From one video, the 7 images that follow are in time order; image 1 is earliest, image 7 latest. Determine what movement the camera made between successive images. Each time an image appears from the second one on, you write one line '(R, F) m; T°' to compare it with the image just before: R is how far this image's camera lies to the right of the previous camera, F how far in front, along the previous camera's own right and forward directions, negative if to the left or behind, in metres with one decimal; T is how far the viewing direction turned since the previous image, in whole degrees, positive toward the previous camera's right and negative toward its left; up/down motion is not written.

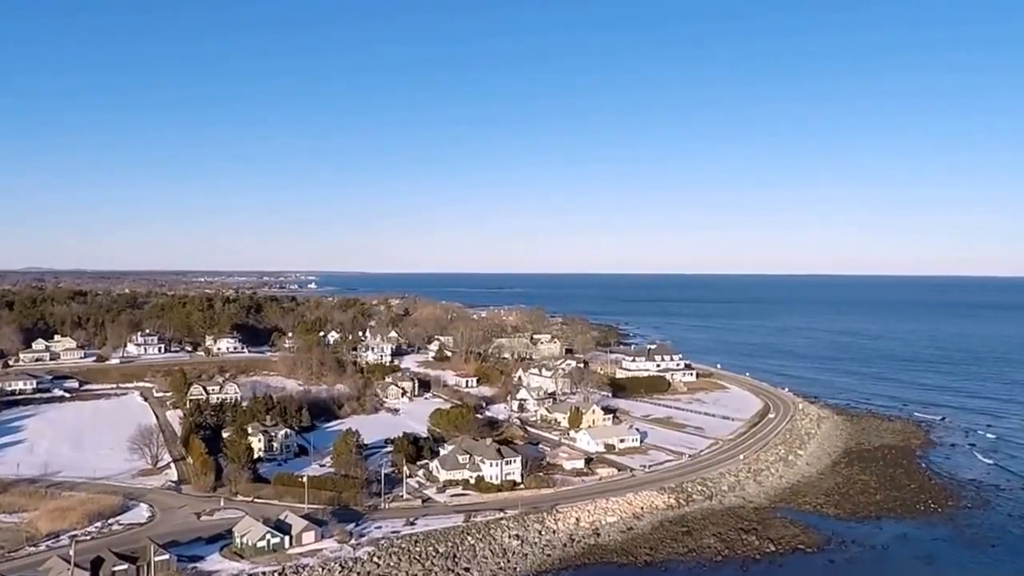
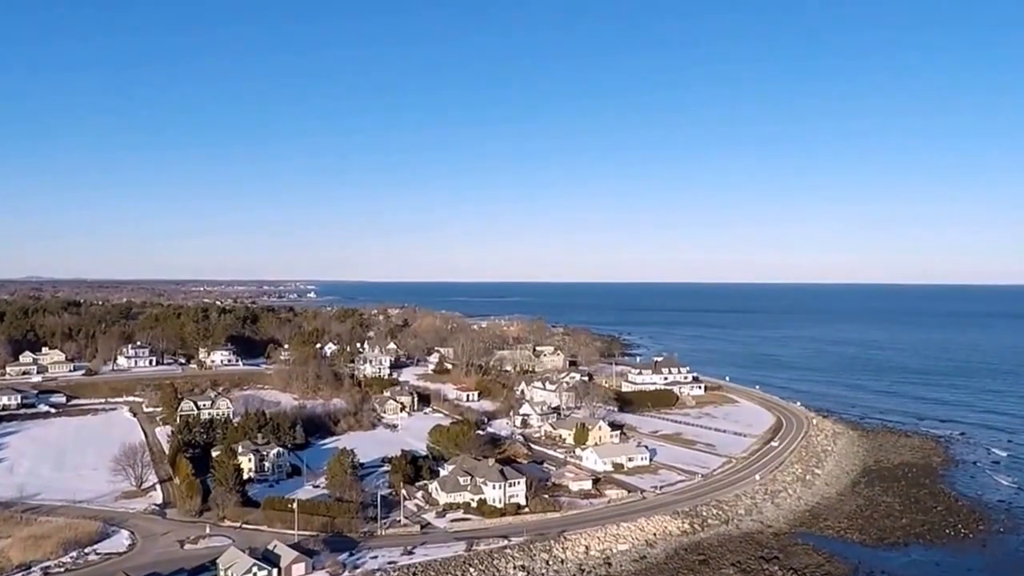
(-0.1, +1.2) m; 0°
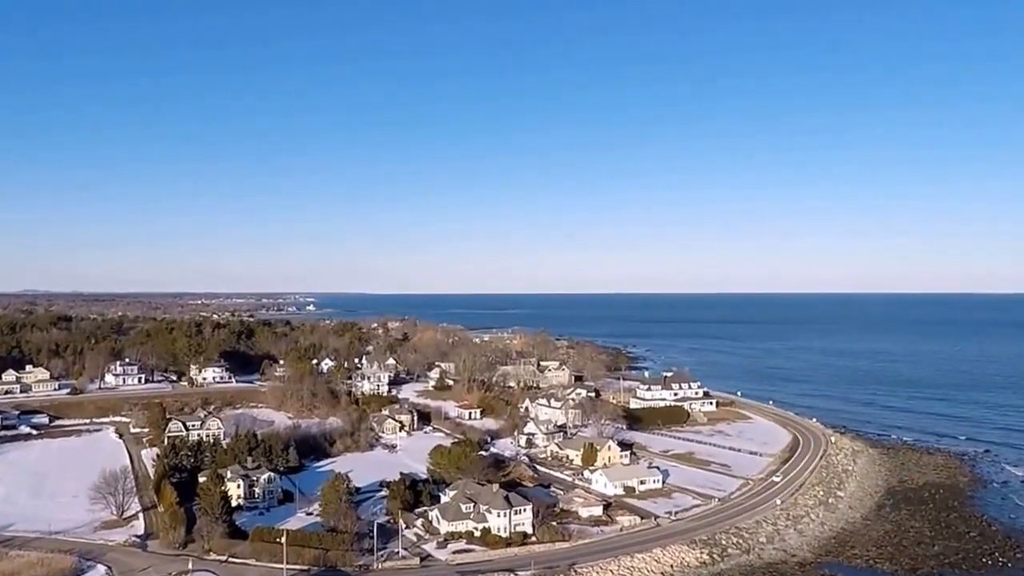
(-0.1, +1.4) m; 0°
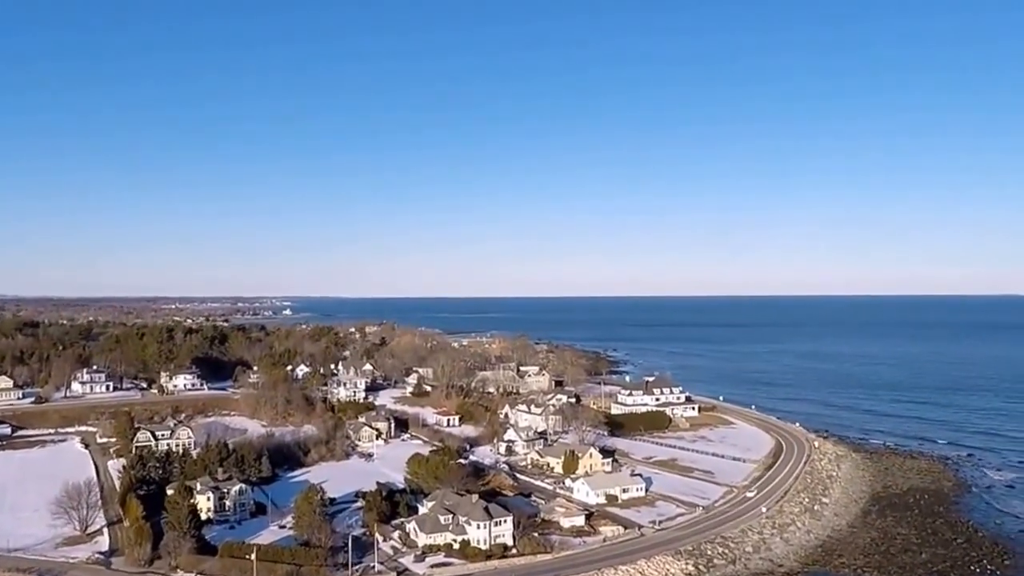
(0.0, +0.6) m; +2°
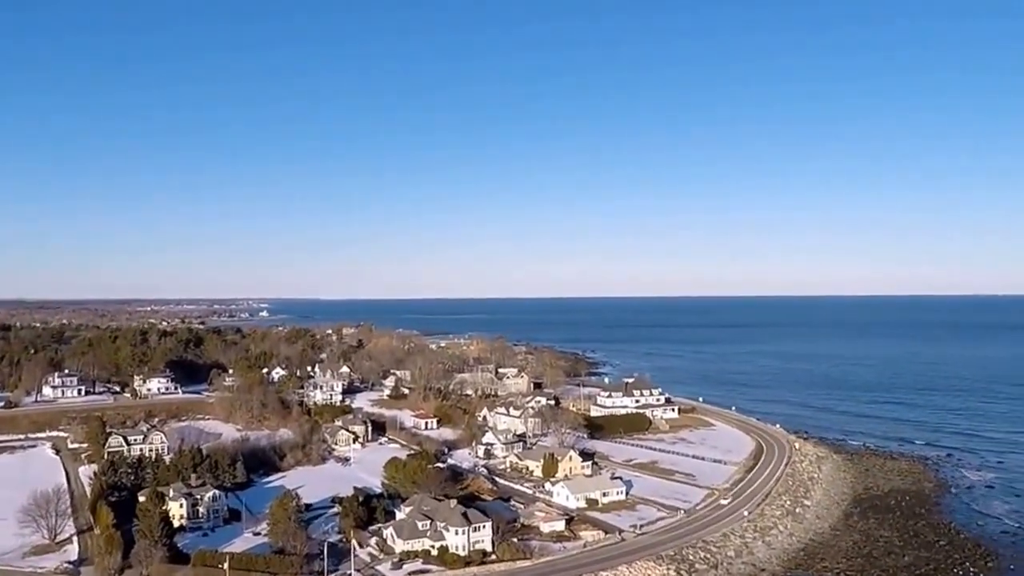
(0.0, +0.3) m; +1°
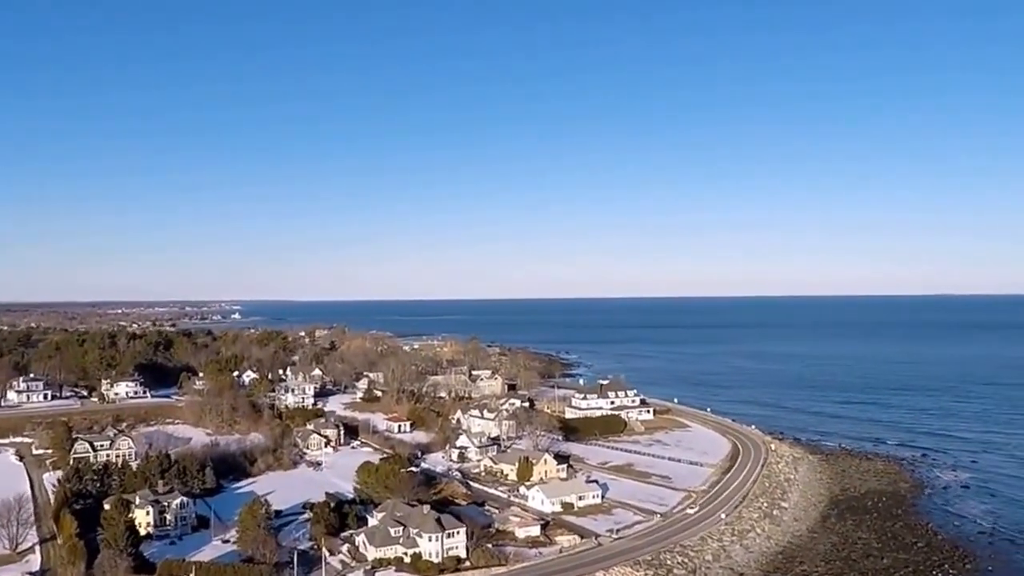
(+0.1, +0.4) m; +2°
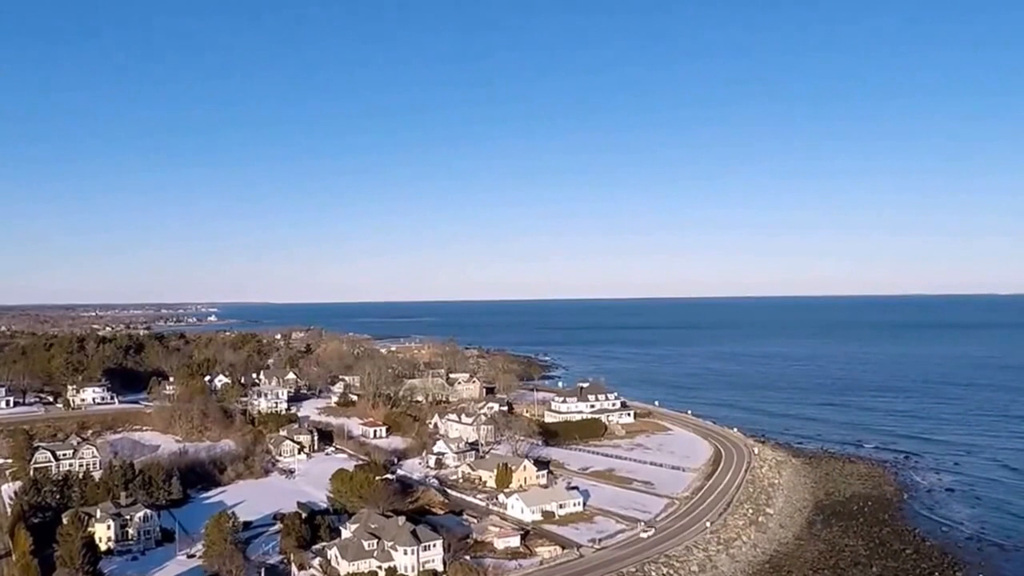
(+0.1, +0.7) m; +1°
